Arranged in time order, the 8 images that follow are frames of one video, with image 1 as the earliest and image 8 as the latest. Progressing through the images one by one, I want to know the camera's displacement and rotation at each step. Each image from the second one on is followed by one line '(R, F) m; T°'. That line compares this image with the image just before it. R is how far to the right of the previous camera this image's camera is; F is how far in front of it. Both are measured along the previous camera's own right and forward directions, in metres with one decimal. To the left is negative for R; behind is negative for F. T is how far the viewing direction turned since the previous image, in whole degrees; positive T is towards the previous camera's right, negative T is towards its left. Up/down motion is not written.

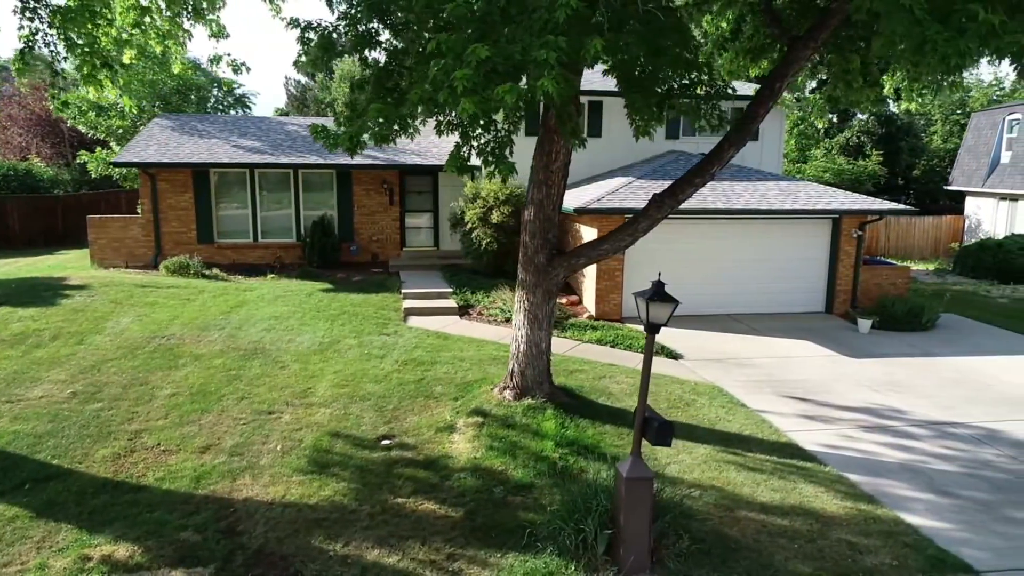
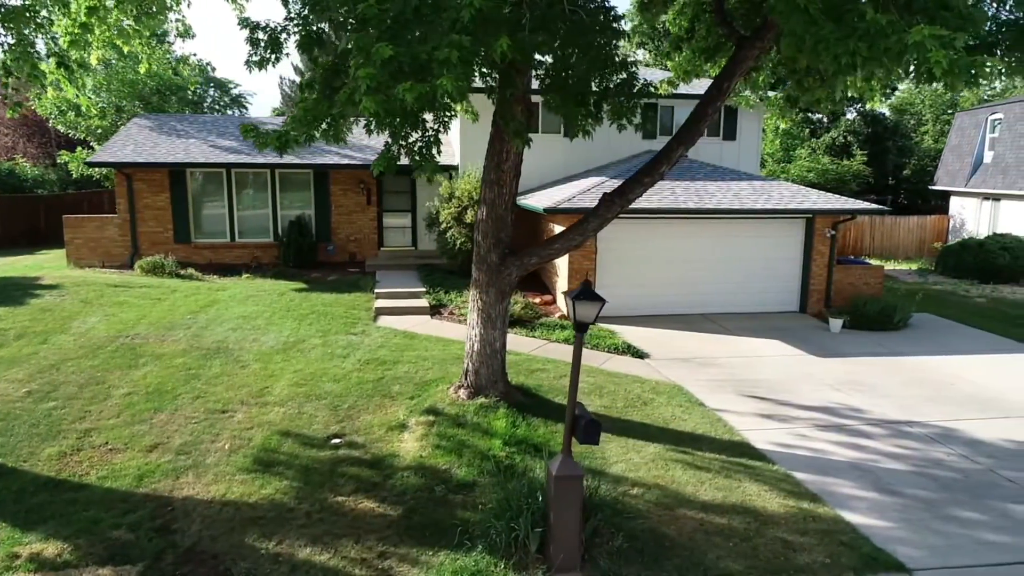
(+0.5, 0.0) m; 0°
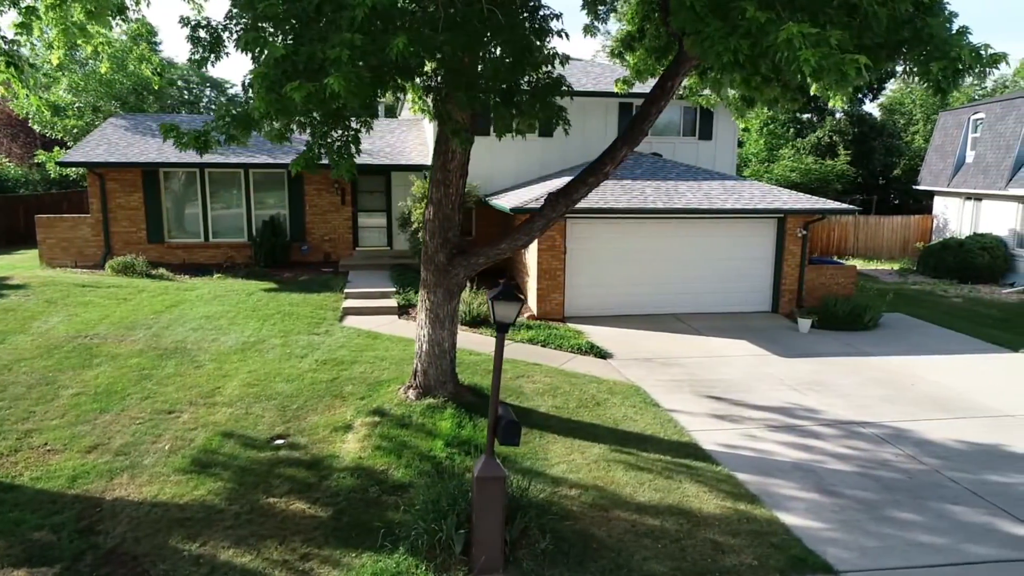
(+0.6, 0.0) m; 0°
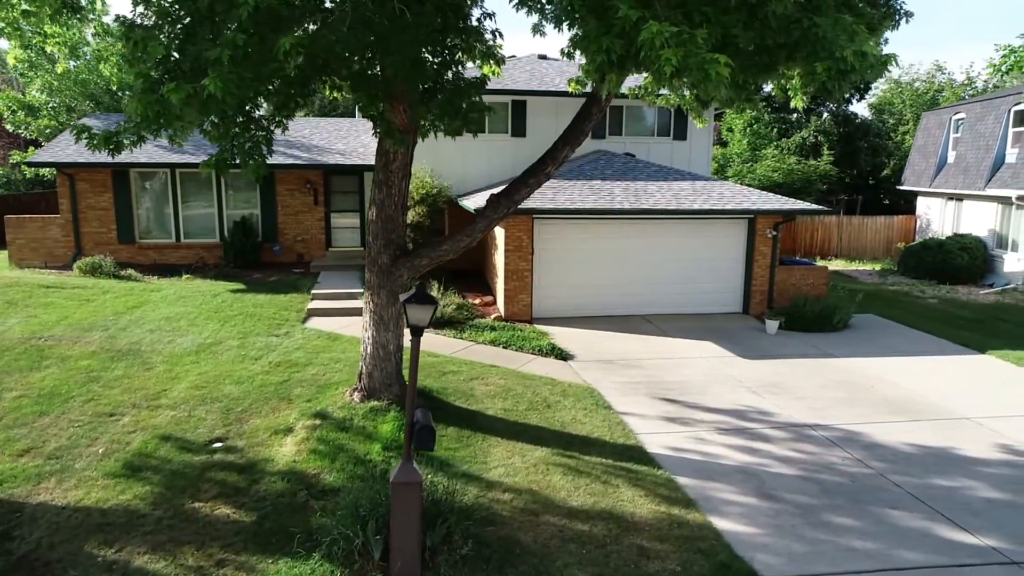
(+0.6, +0.1) m; 0°
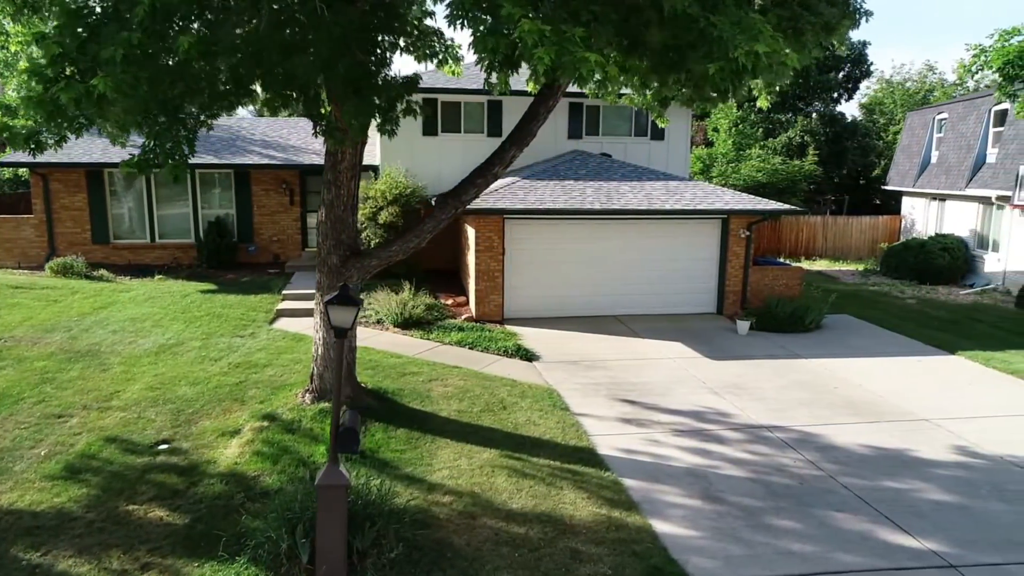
(+0.5, 0.0) m; 0°
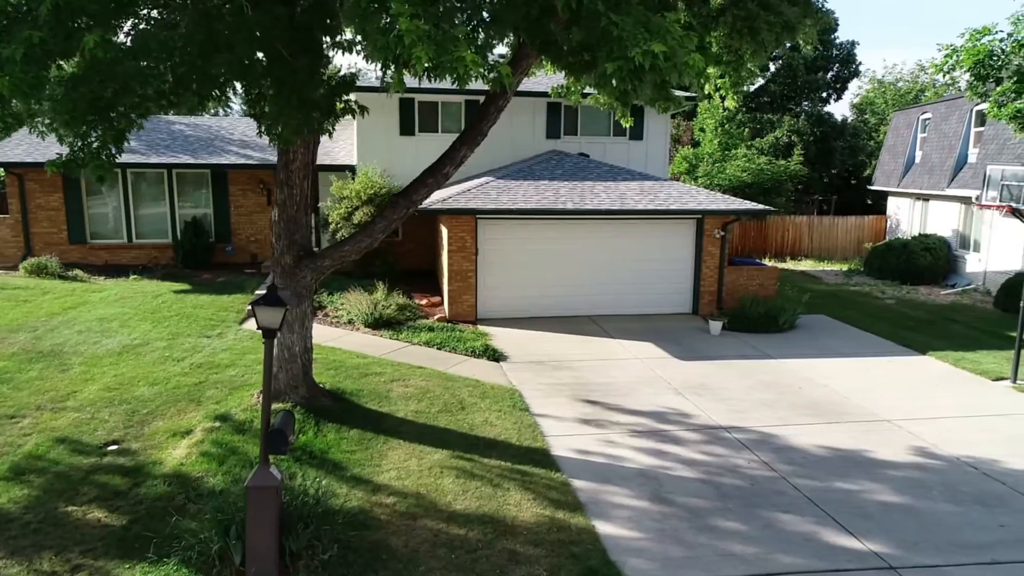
(+0.5, 0.0) m; 0°
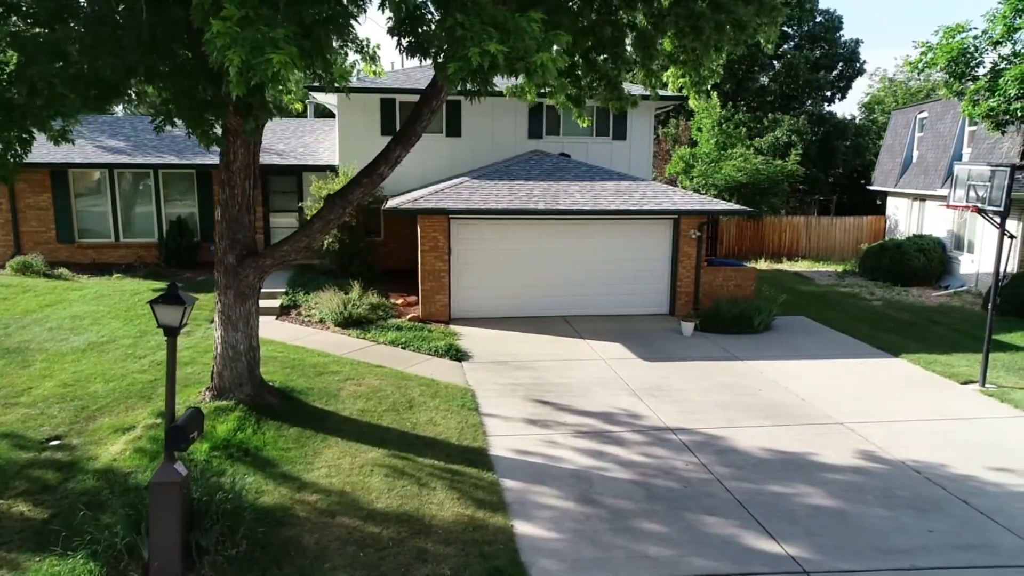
(+0.9, 0.0) m; -2°
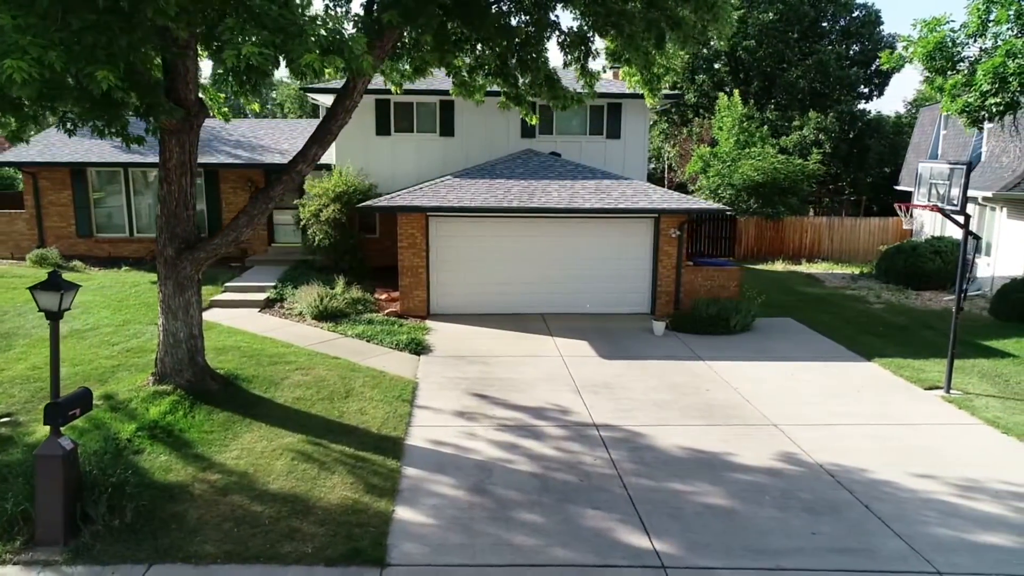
(+1.6, -0.1) m; -5°
